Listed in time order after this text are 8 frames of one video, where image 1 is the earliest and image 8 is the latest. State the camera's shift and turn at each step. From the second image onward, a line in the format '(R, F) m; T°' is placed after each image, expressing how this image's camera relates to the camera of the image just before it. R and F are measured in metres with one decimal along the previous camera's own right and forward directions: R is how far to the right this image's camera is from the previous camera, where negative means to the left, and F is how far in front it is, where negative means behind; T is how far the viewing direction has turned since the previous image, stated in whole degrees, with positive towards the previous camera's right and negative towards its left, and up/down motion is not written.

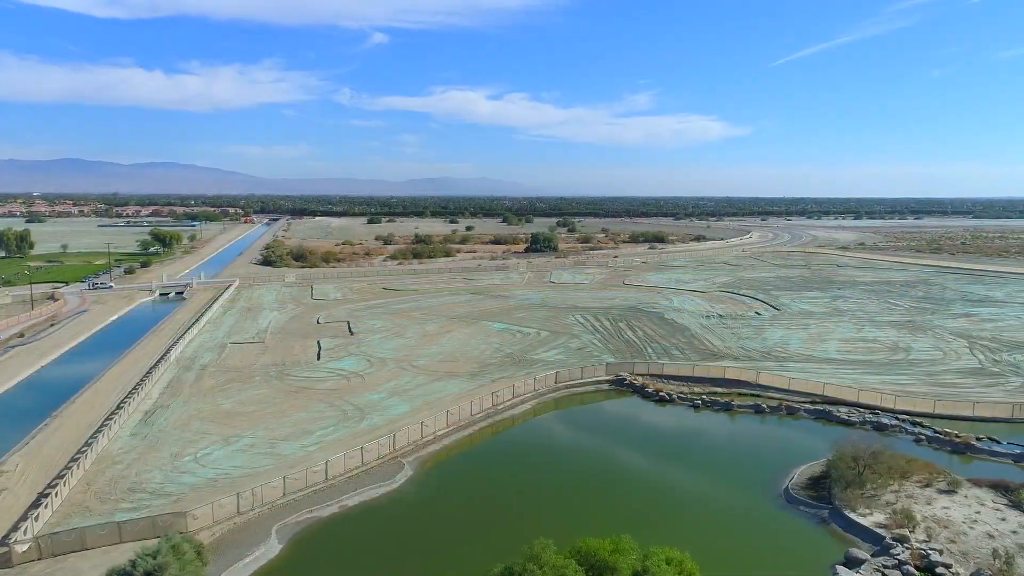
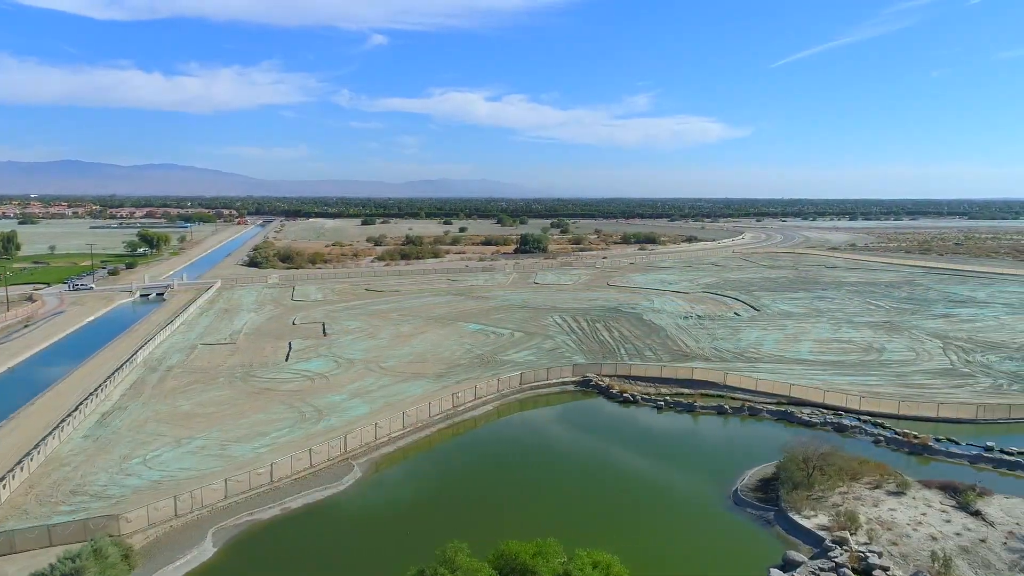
(+1.2, +0.1) m; 0°
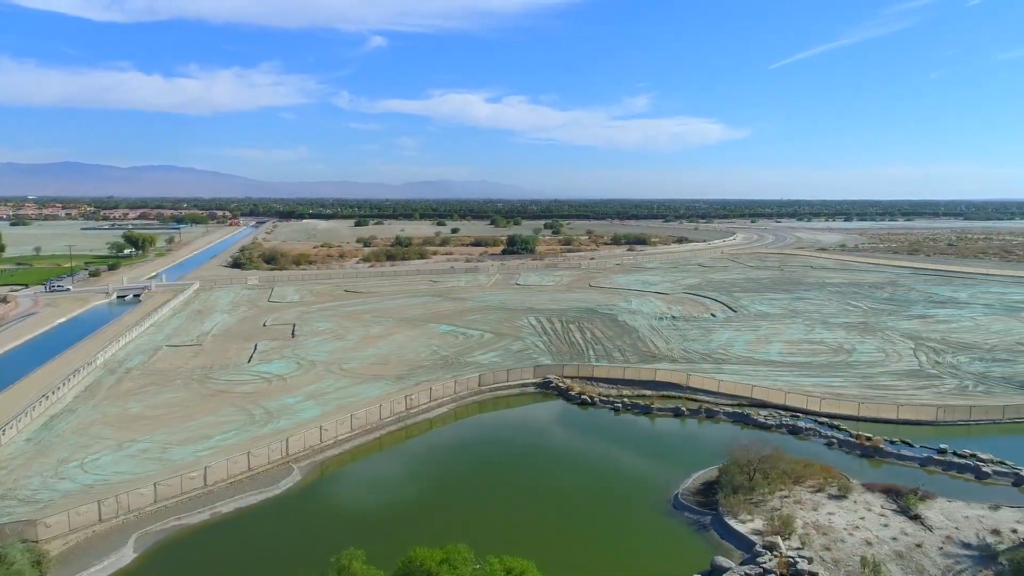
(+1.4, +0.2) m; 0°
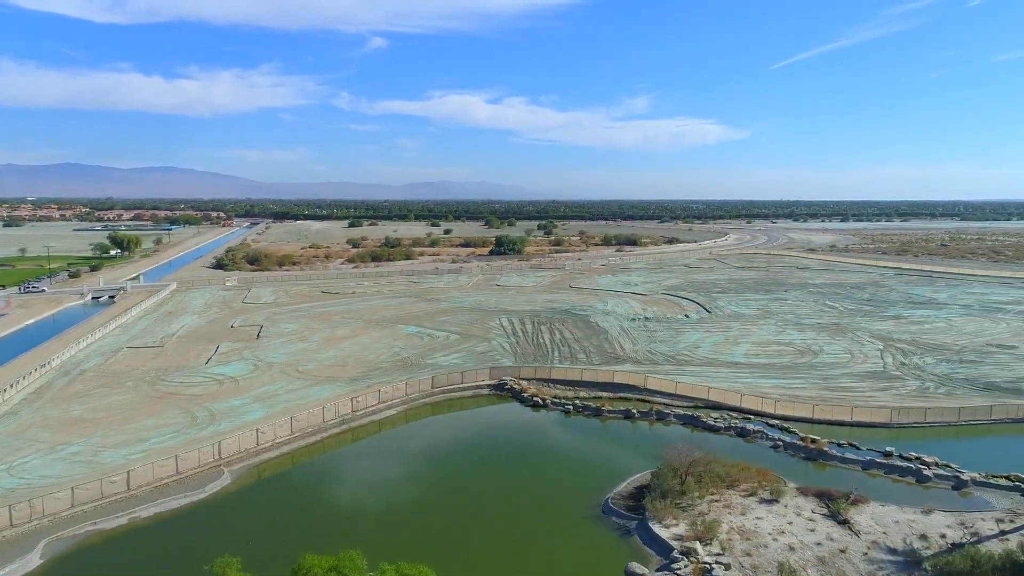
(+1.6, +0.3) m; 0°
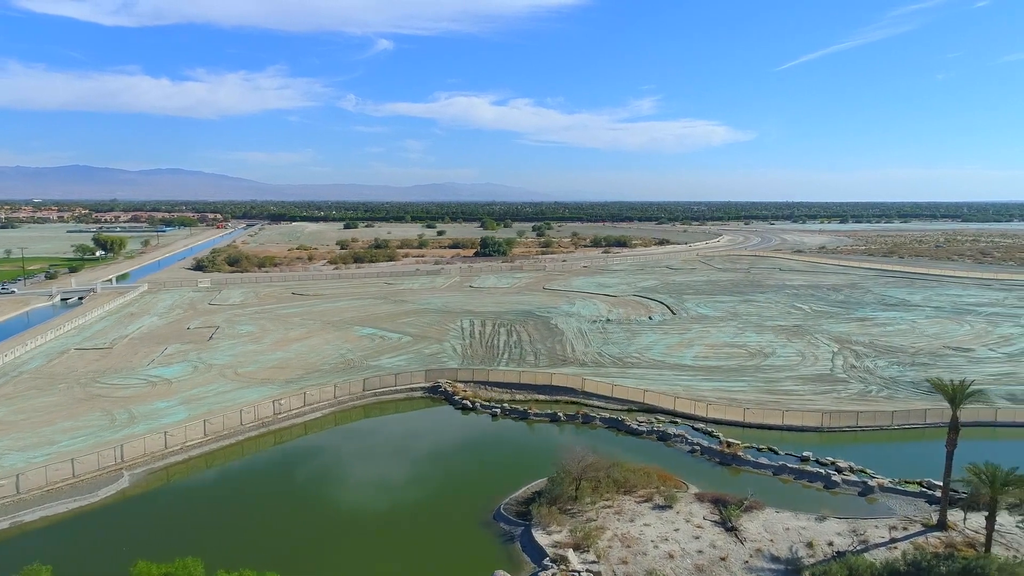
(+2.4, +0.2) m; 0°
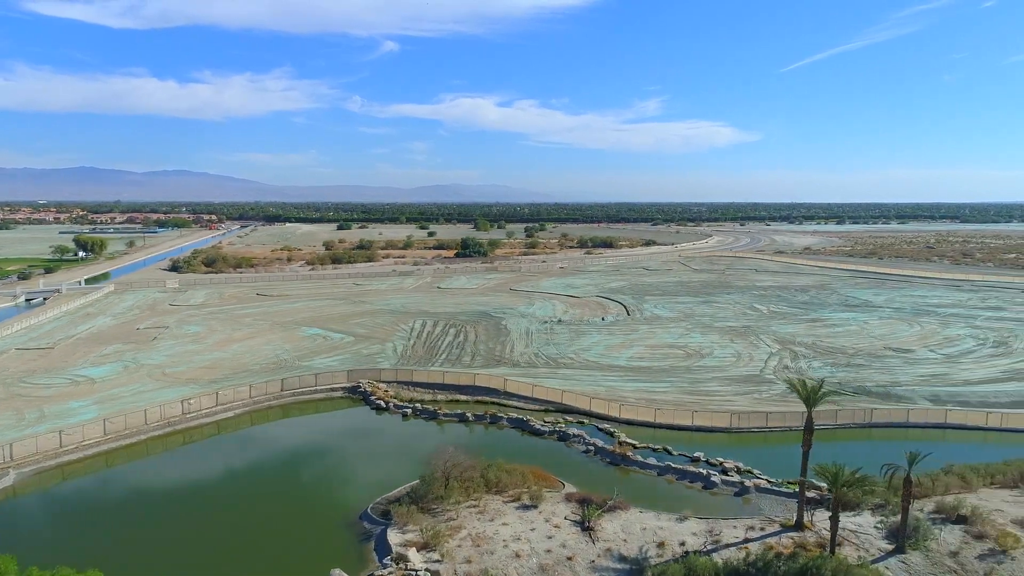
(+2.9, 0.0) m; 0°
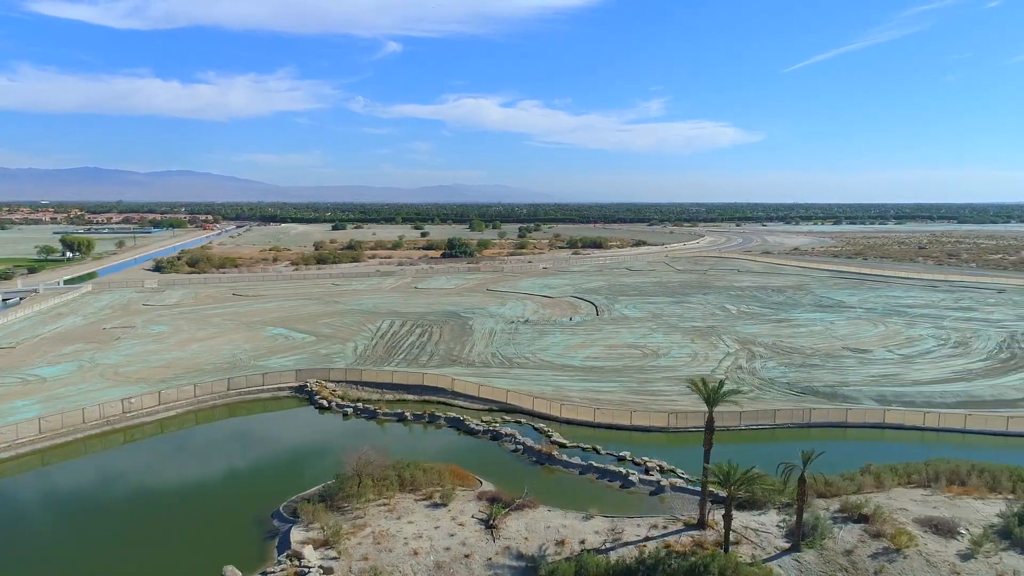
(+1.9, -0.1) m; 0°
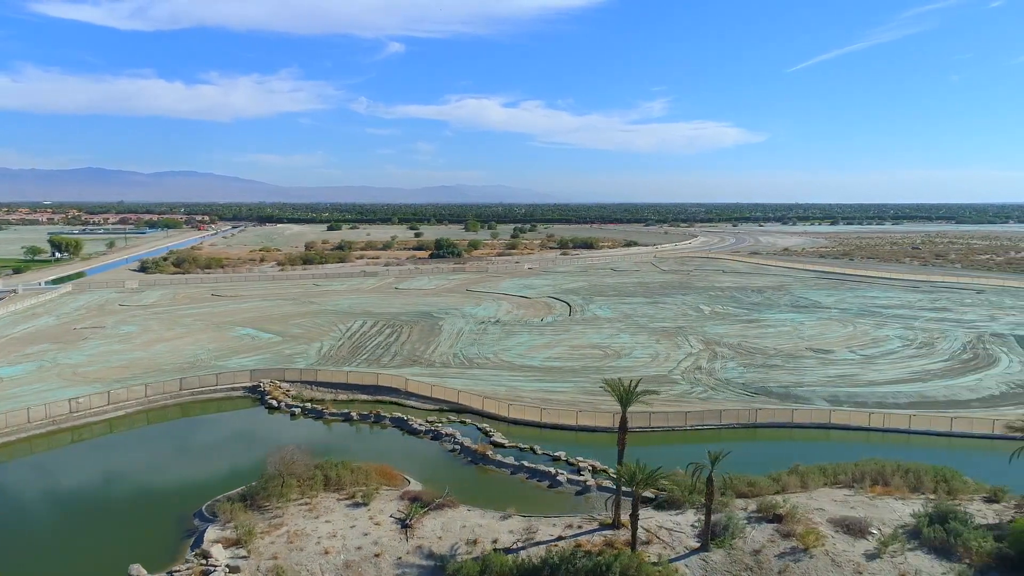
(+1.7, -0.1) m; 0°
